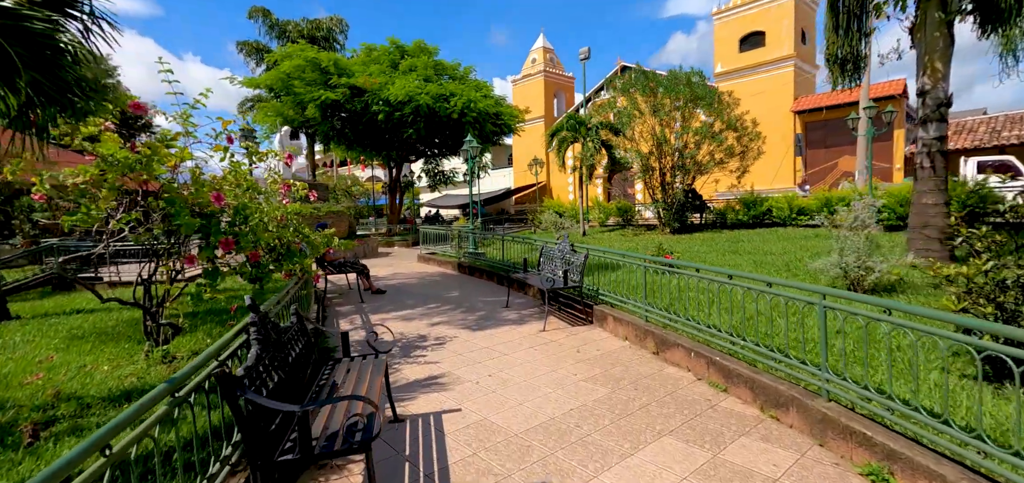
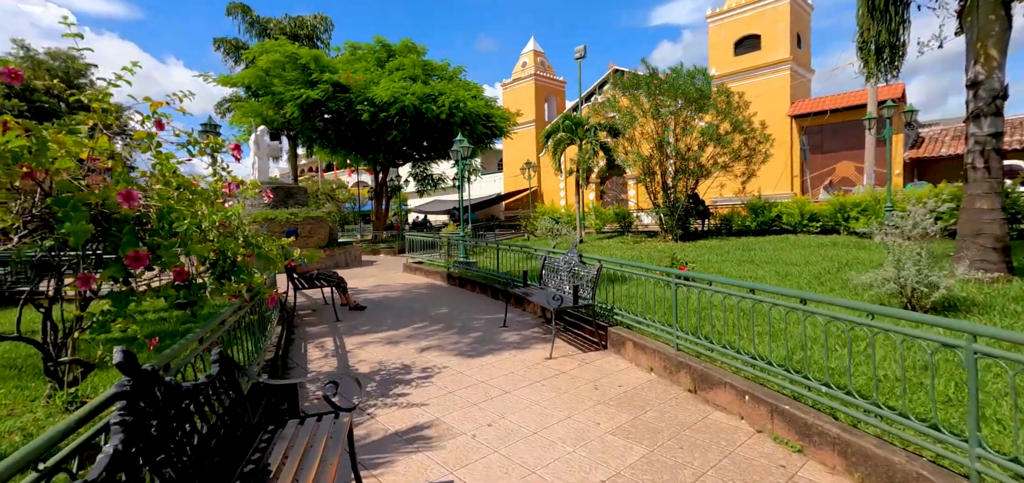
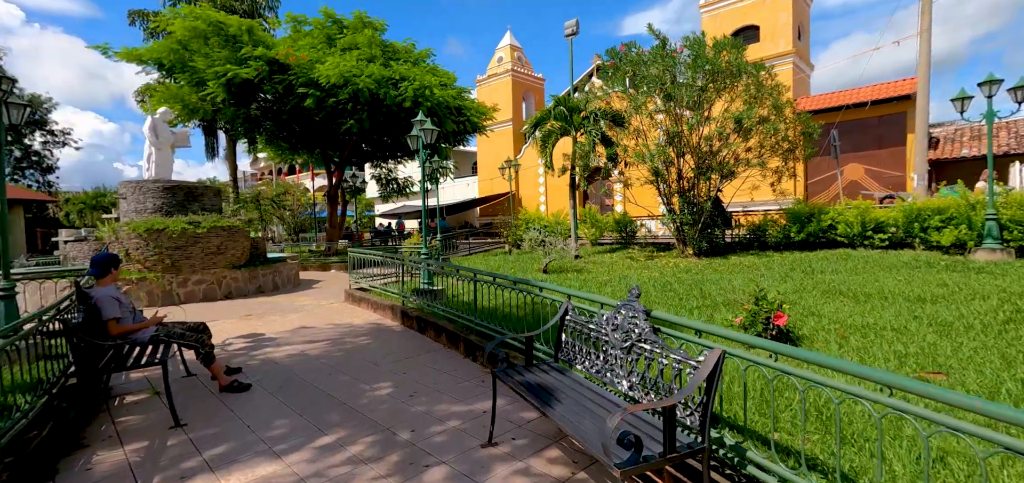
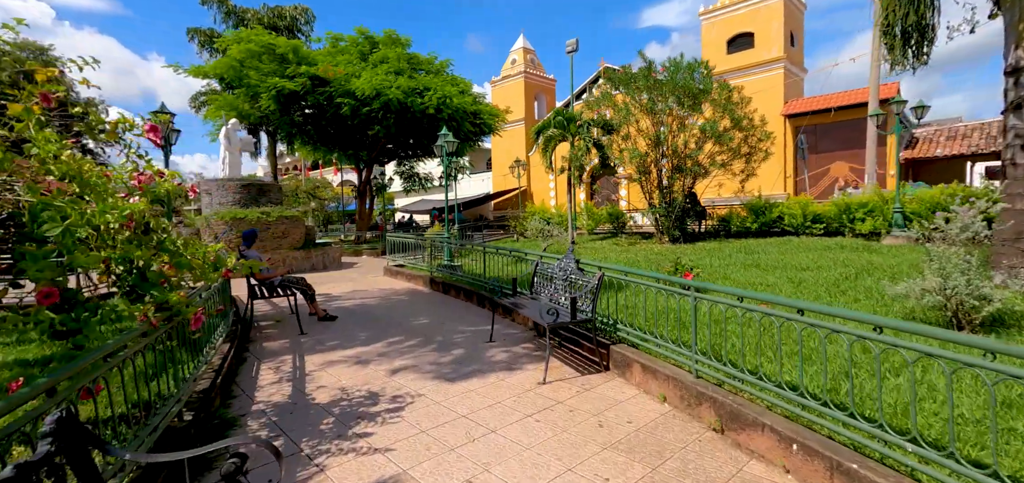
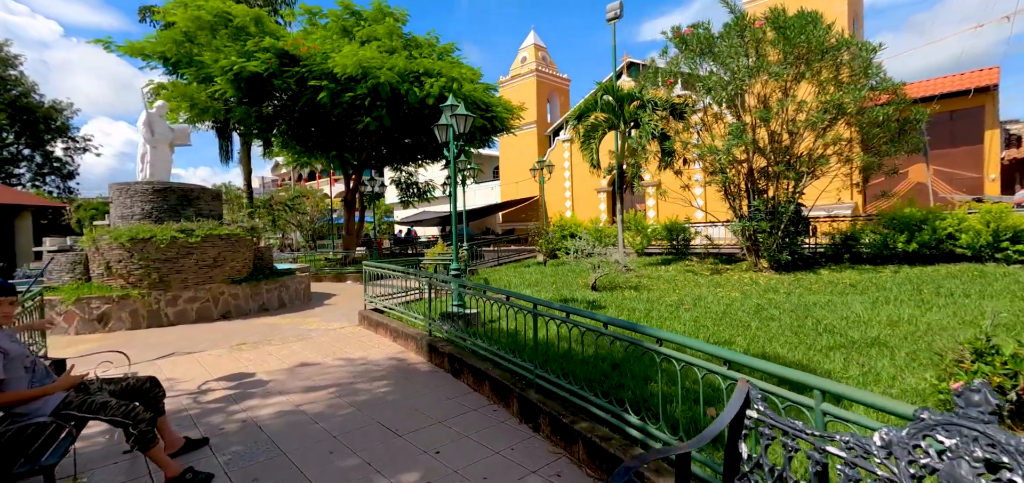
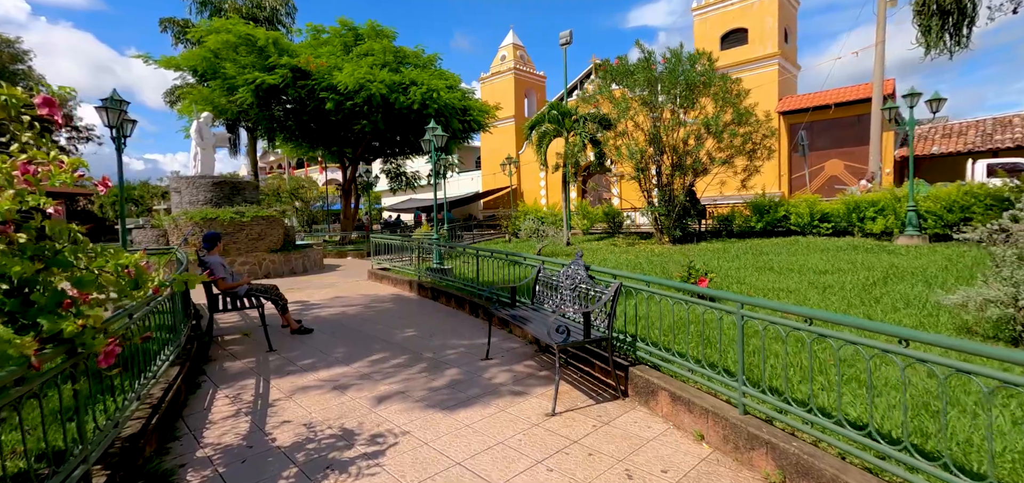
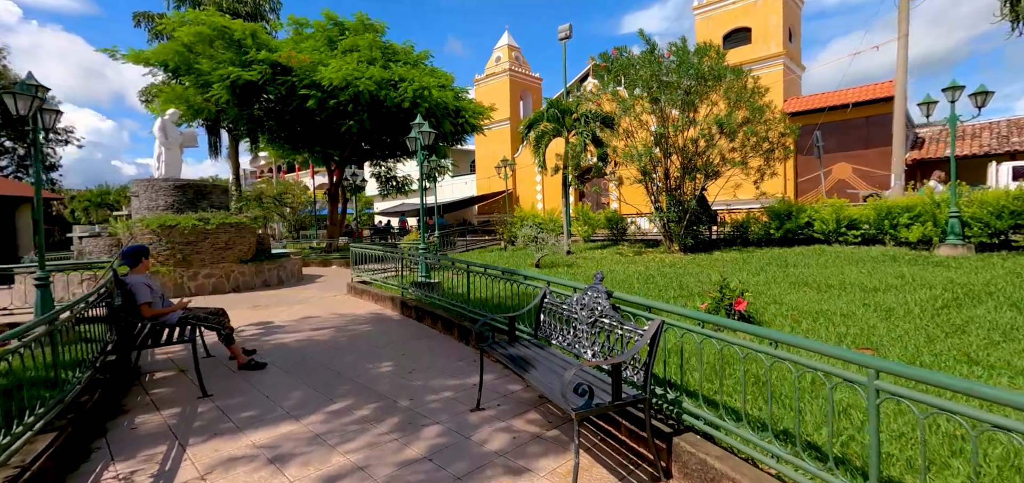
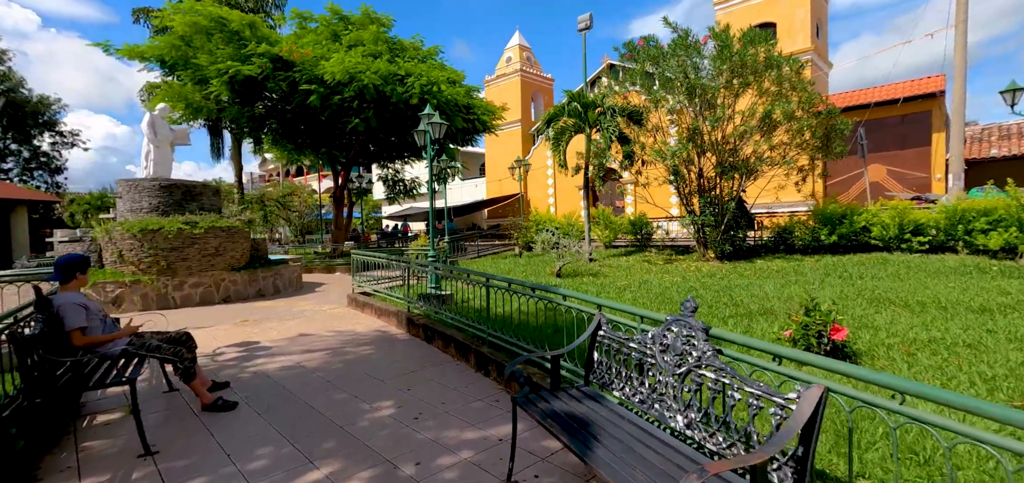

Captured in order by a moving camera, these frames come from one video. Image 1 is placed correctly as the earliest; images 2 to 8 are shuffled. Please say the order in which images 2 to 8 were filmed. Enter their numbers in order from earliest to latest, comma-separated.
2, 4, 6, 7, 3, 8, 5
